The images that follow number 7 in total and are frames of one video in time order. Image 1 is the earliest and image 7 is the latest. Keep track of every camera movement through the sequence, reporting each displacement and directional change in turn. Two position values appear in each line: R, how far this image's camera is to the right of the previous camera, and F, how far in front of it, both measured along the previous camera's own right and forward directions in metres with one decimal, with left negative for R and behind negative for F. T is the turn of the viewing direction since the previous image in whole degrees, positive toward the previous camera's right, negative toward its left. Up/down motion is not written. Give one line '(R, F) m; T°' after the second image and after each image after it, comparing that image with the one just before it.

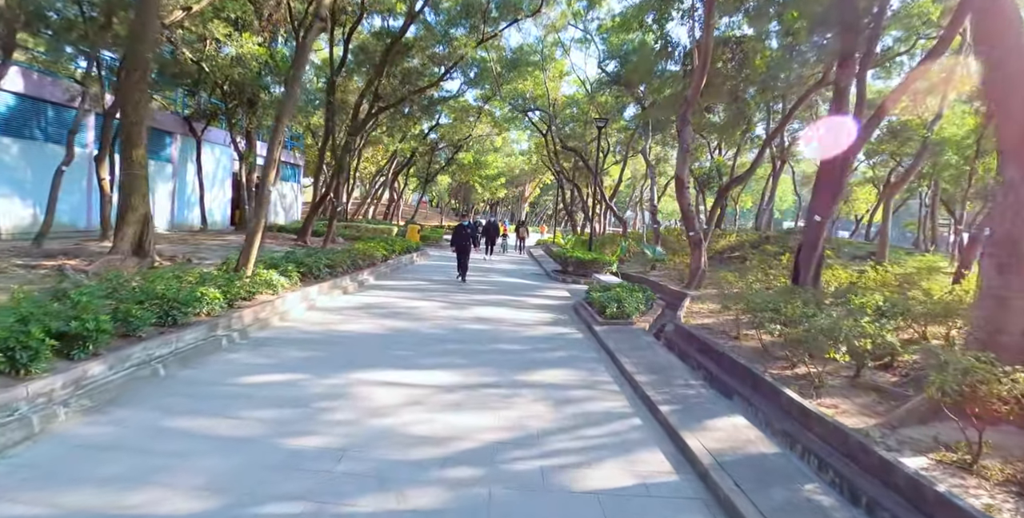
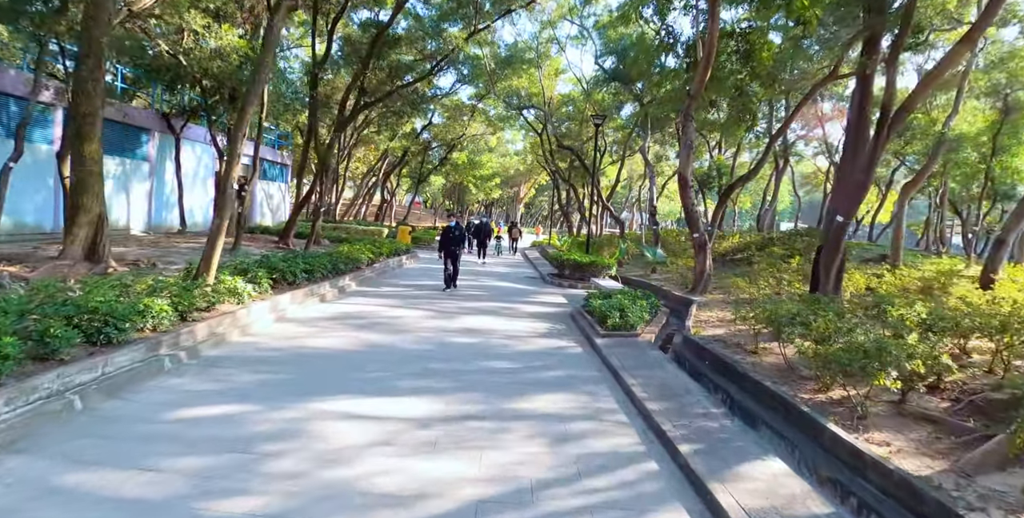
(0.0, +0.8) m; 0°
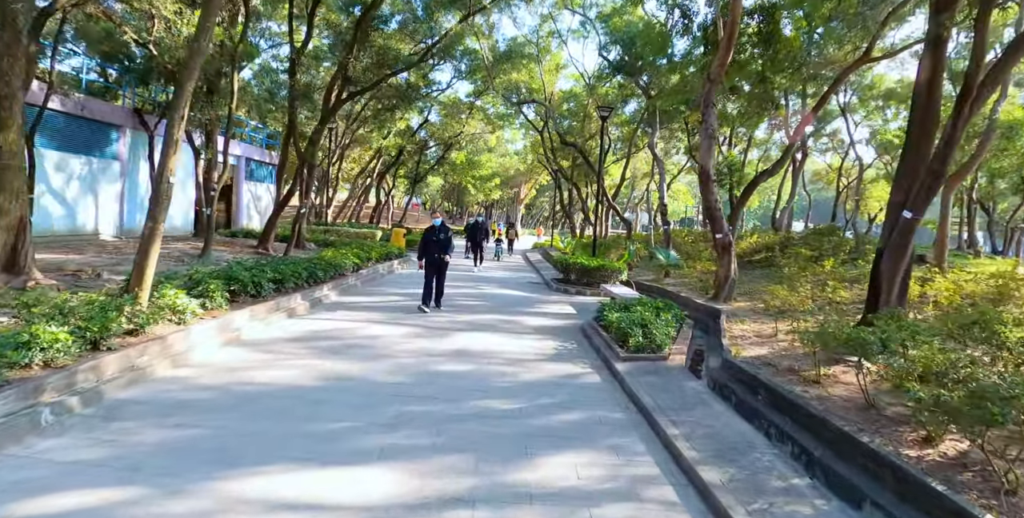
(0.0, +1.3) m; 0°
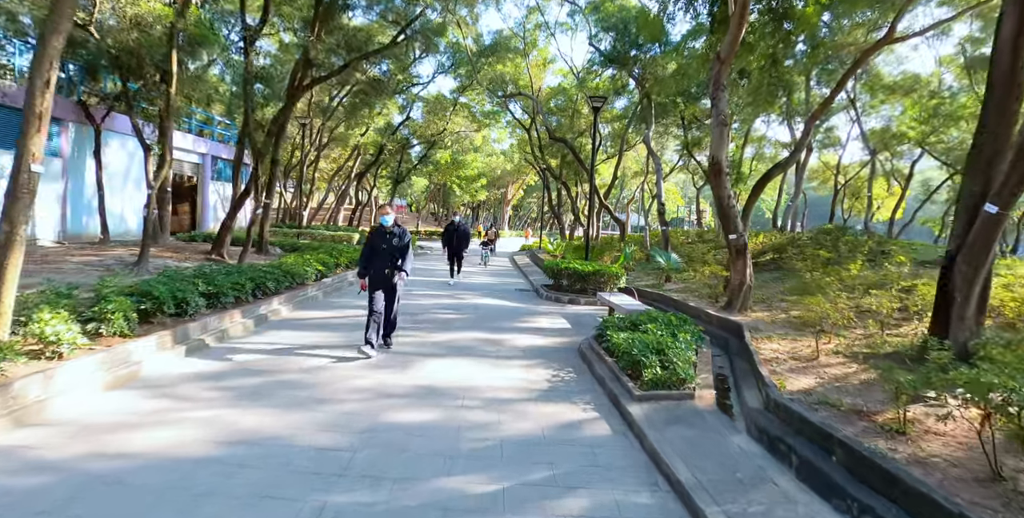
(+0.1, +1.4) m; +1°
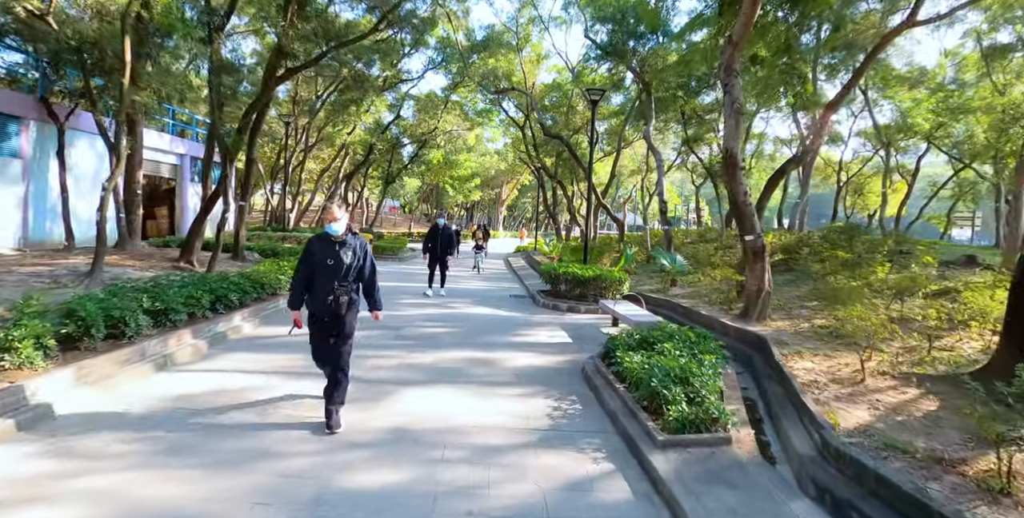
(0.0, +0.9) m; 0°
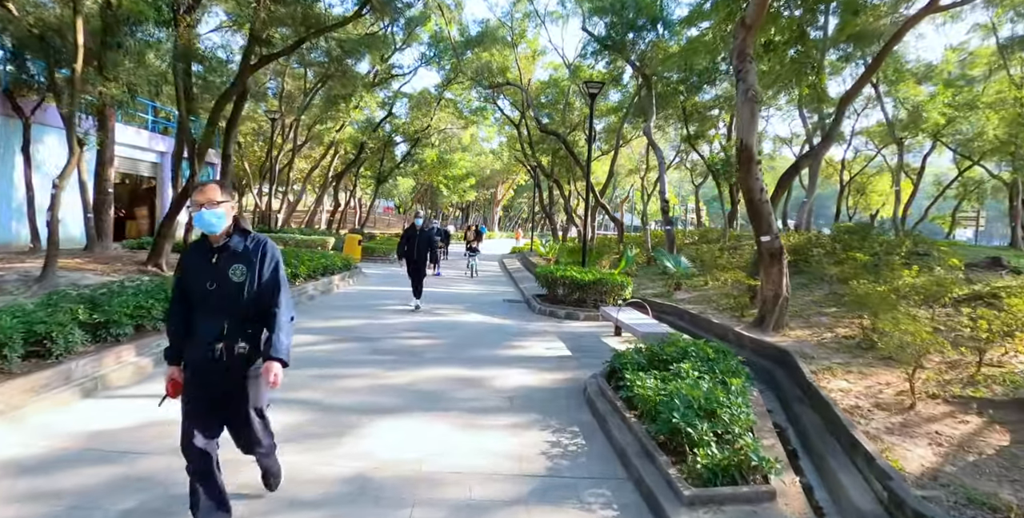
(0.0, +0.8) m; 0°
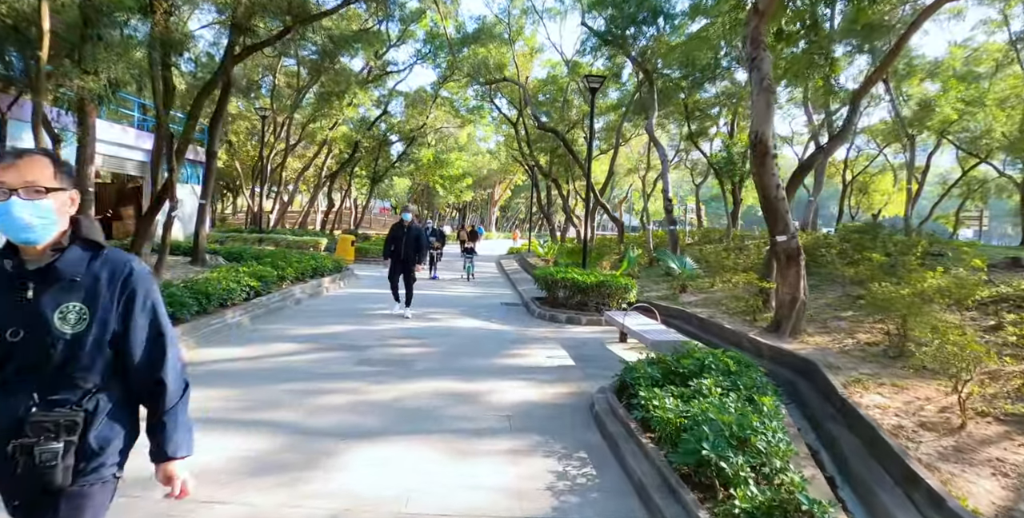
(0.0, +0.5) m; 0°
